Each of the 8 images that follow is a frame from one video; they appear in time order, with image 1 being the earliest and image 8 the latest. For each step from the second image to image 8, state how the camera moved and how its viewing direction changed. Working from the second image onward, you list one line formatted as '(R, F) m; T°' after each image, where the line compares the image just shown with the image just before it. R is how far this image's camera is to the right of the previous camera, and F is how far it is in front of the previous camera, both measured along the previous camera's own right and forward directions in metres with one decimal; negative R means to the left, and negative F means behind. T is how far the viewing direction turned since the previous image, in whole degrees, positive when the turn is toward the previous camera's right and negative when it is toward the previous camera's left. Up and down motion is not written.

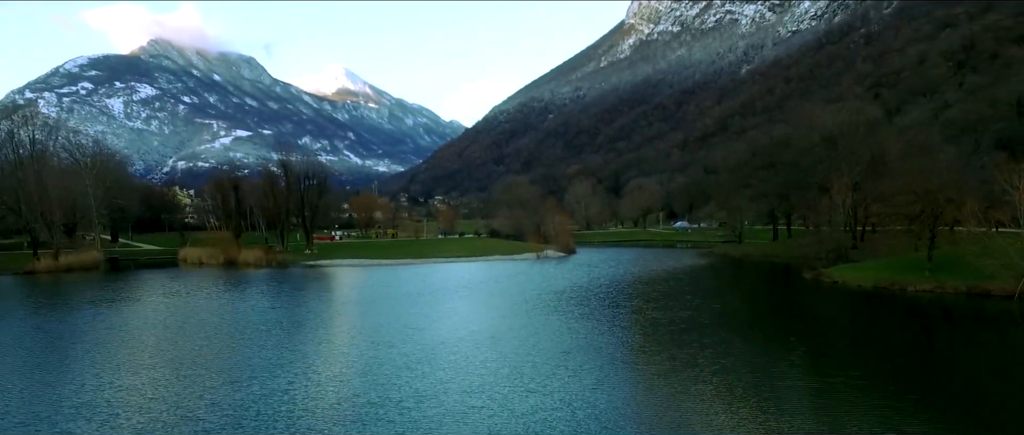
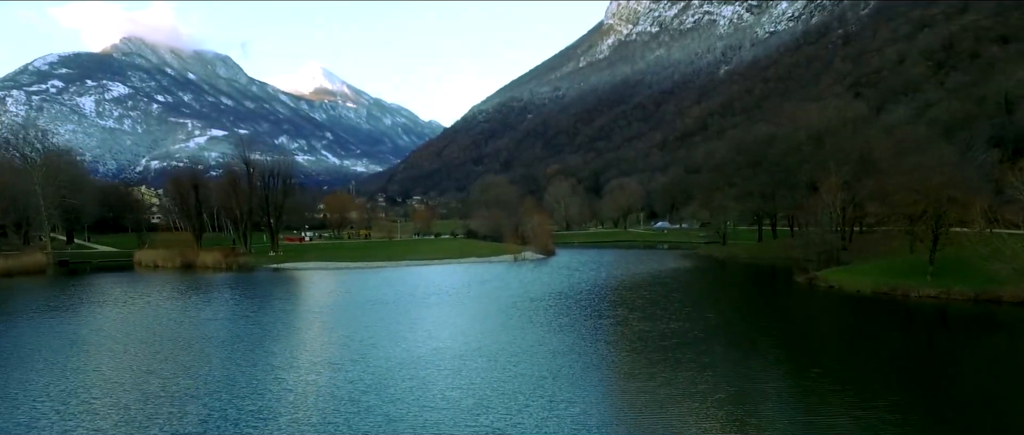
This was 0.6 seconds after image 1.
(+0.4, +3.6) m; +2°
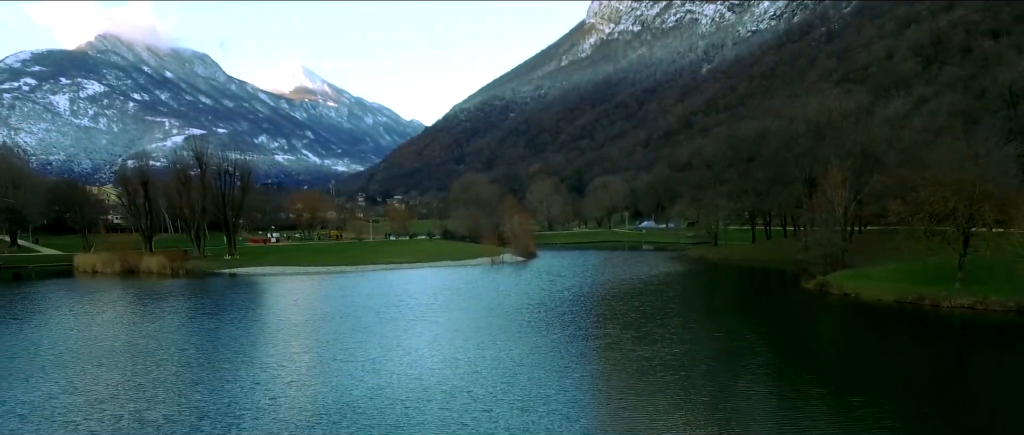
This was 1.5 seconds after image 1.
(+0.5, +5.7) m; +1°
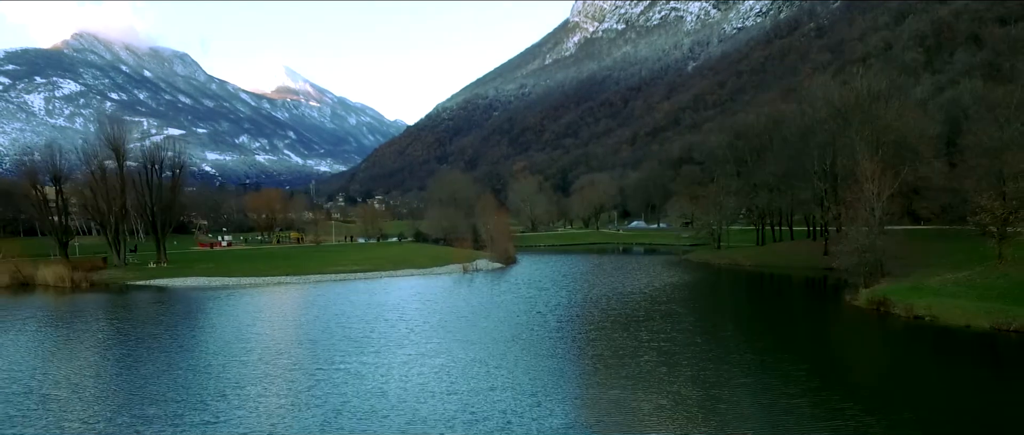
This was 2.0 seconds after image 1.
(+0.8, +10.0) m; +1°
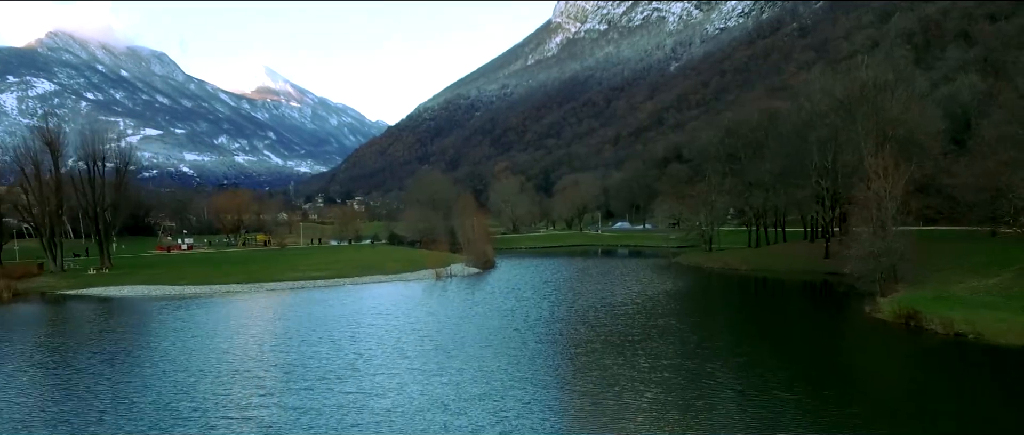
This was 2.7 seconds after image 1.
(+0.4, +4.8) m; +1°
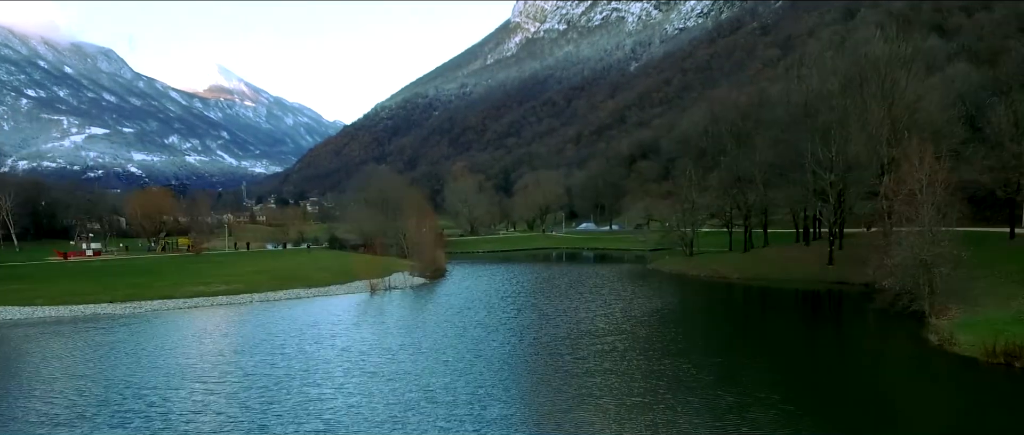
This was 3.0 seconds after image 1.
(+0.5, +9.1) m; +3°
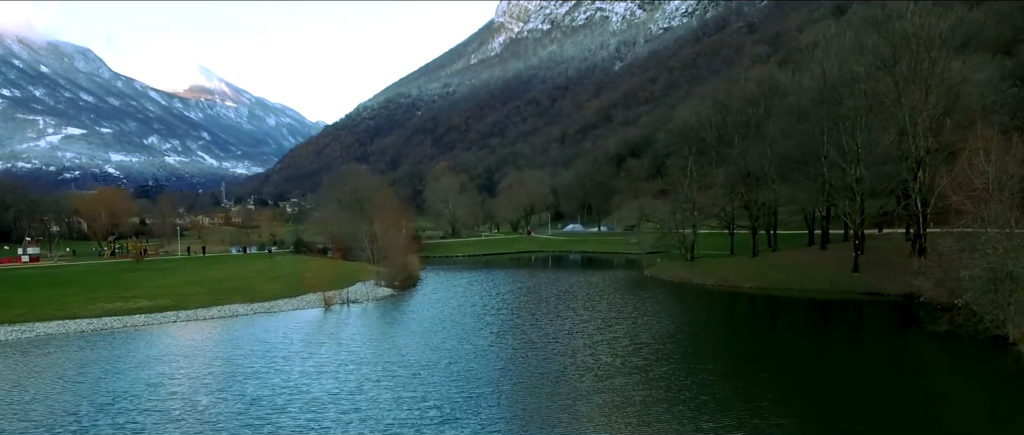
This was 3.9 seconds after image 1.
(+0.3, +6.4) m; +1°
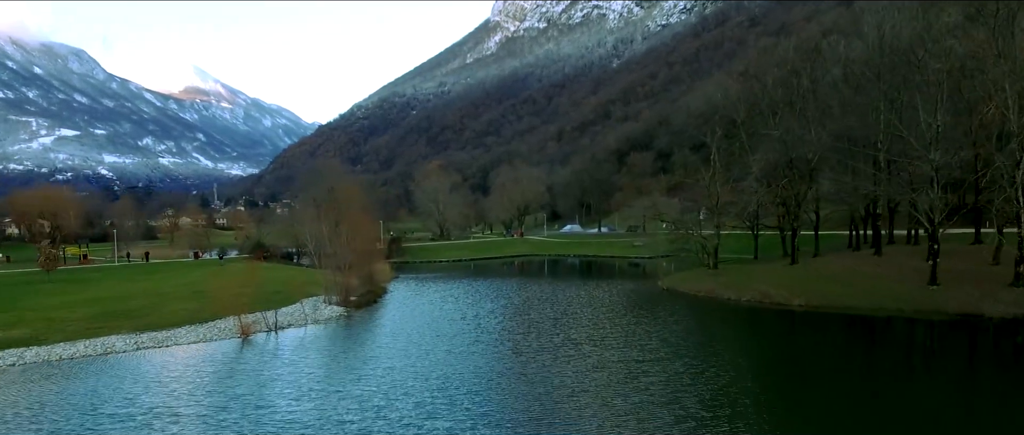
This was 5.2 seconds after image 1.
(+0.7, +9.2) m; 0°
